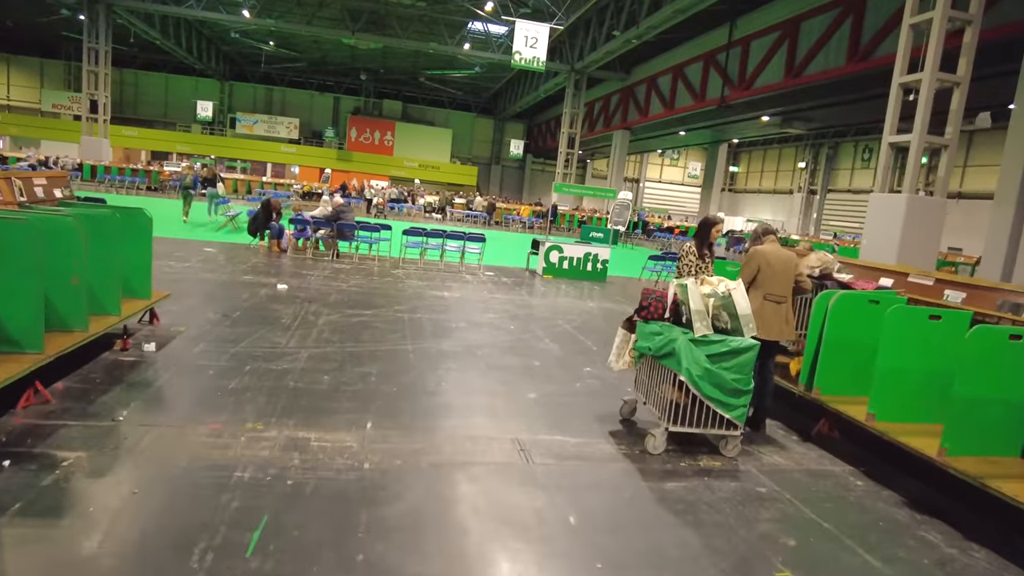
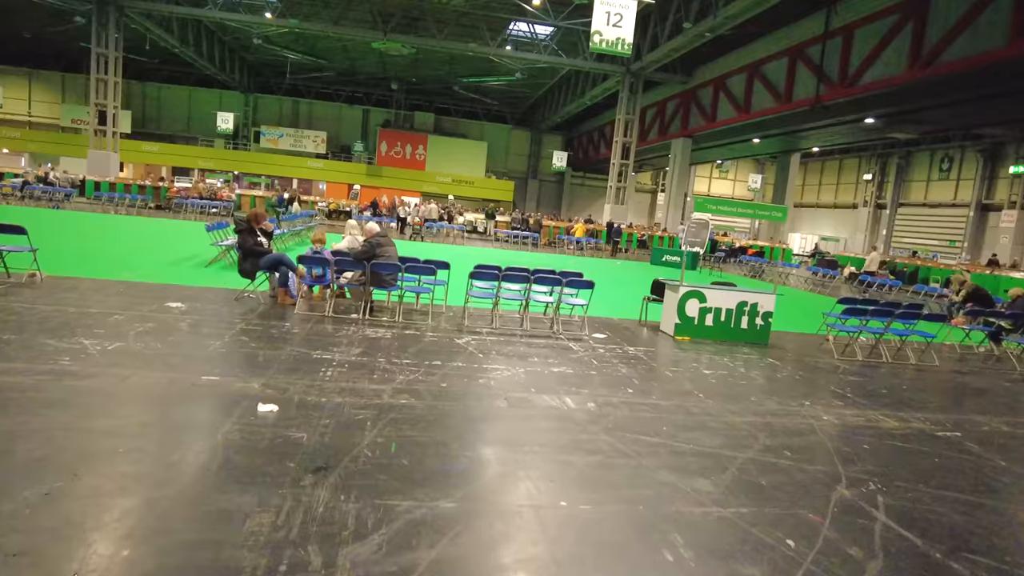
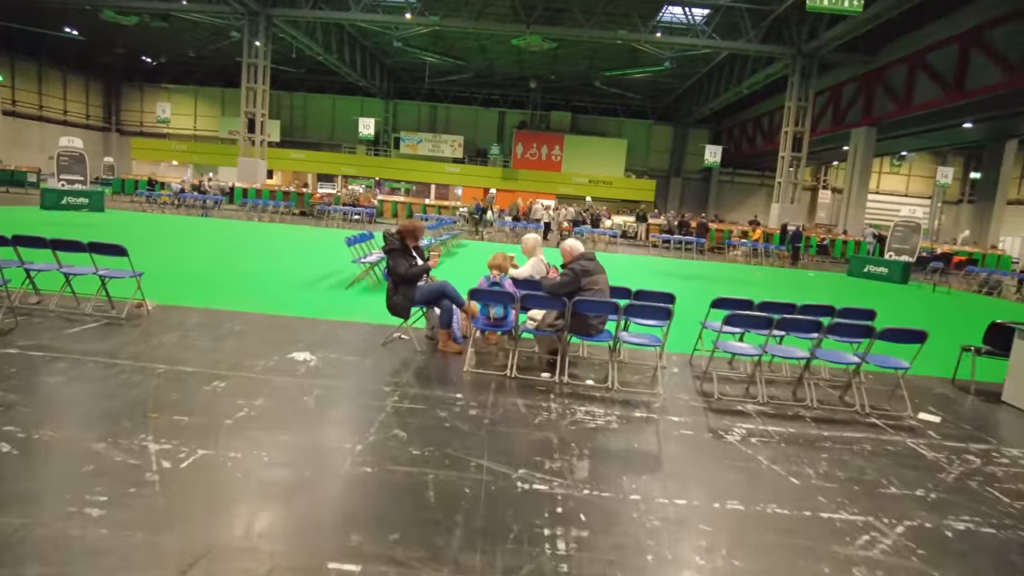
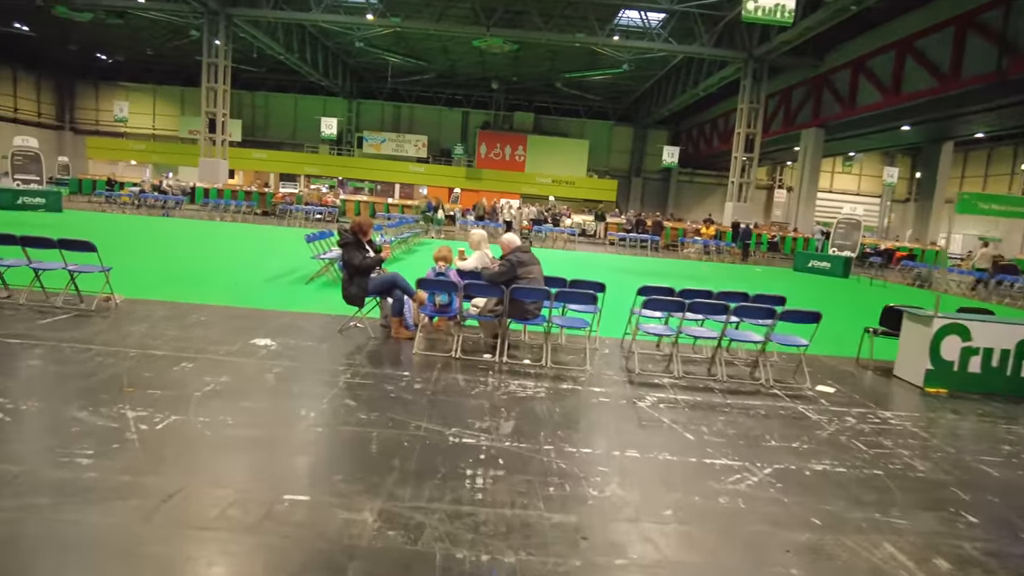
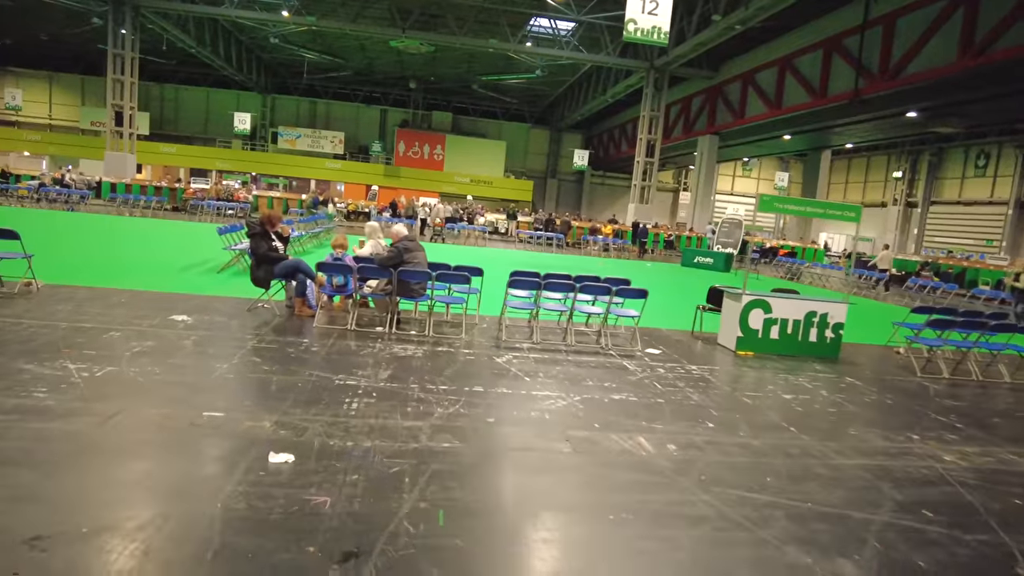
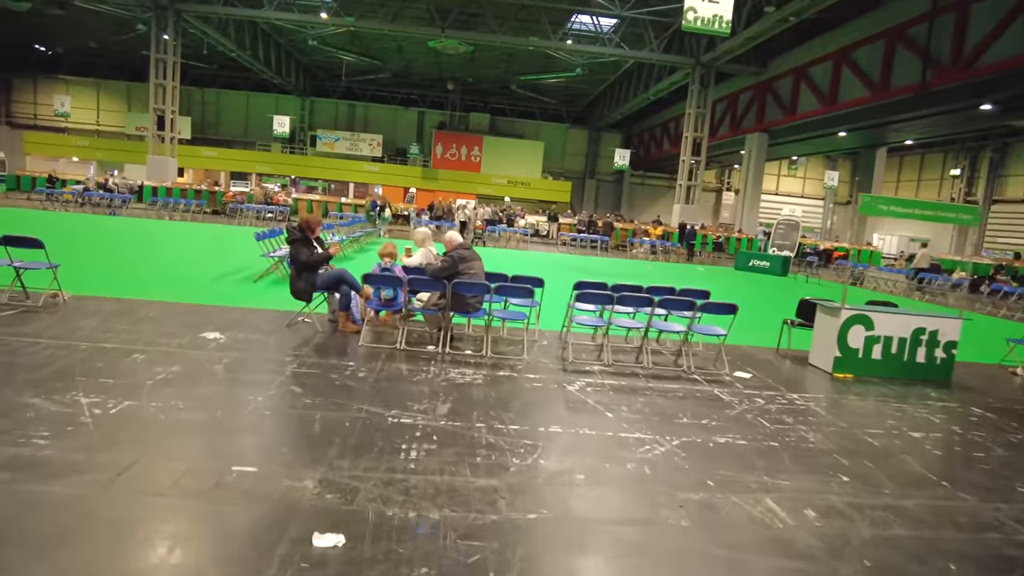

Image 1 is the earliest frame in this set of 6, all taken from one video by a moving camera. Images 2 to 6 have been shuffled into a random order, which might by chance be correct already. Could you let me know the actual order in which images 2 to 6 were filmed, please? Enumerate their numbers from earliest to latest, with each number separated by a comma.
2, 5, 6, 4, 3
